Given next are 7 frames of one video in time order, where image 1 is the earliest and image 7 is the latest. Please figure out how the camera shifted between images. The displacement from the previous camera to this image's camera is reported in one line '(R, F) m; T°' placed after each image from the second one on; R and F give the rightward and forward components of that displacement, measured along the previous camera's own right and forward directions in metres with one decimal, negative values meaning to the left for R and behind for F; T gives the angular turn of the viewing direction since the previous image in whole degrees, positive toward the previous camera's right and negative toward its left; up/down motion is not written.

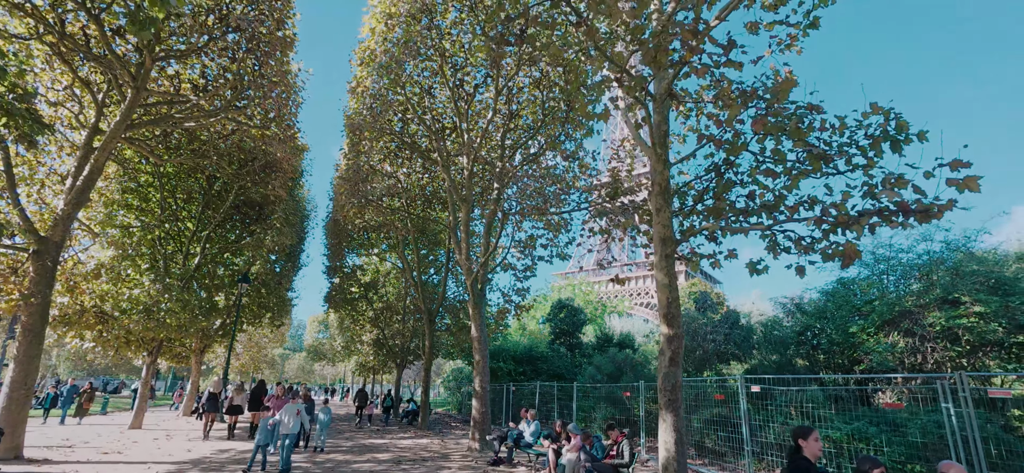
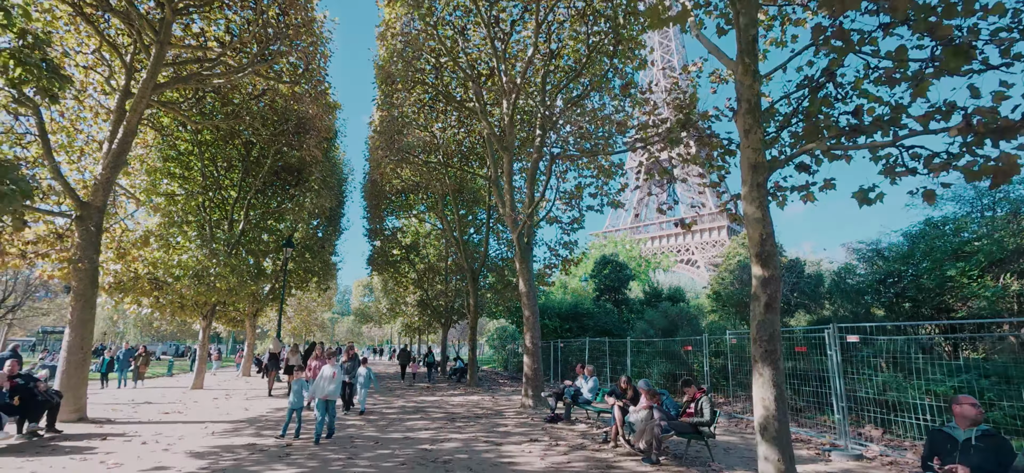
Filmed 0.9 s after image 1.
(-0.4, +0.9) m; -4°
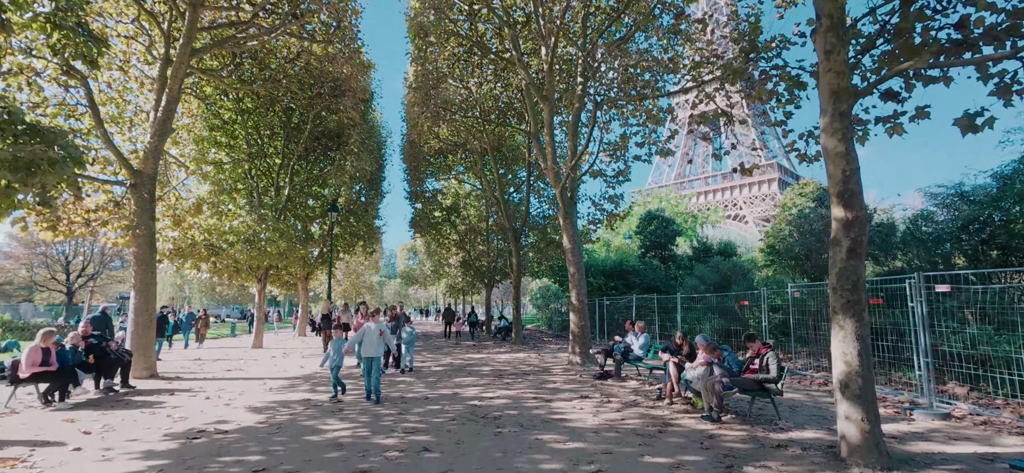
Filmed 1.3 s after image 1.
(-0.1, +0.4) m; -5°
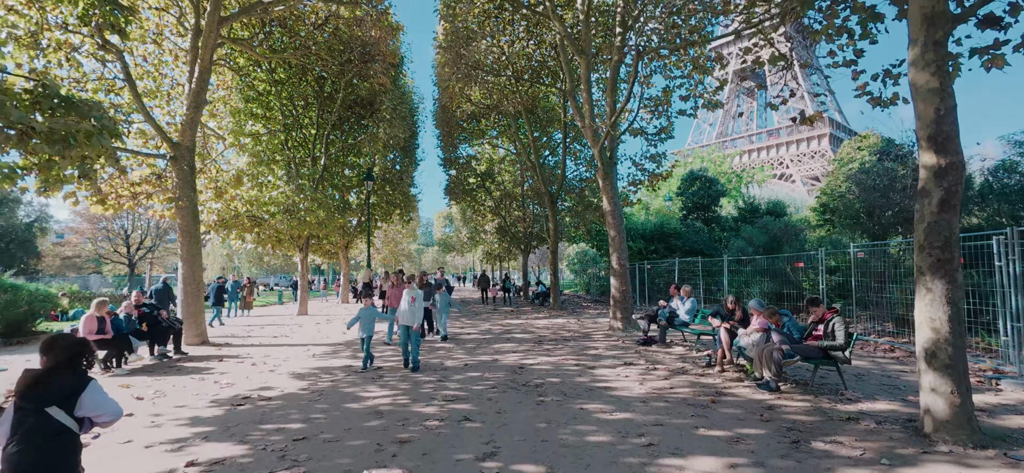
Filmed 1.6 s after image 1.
(-0.1, +0.4) m; -4°
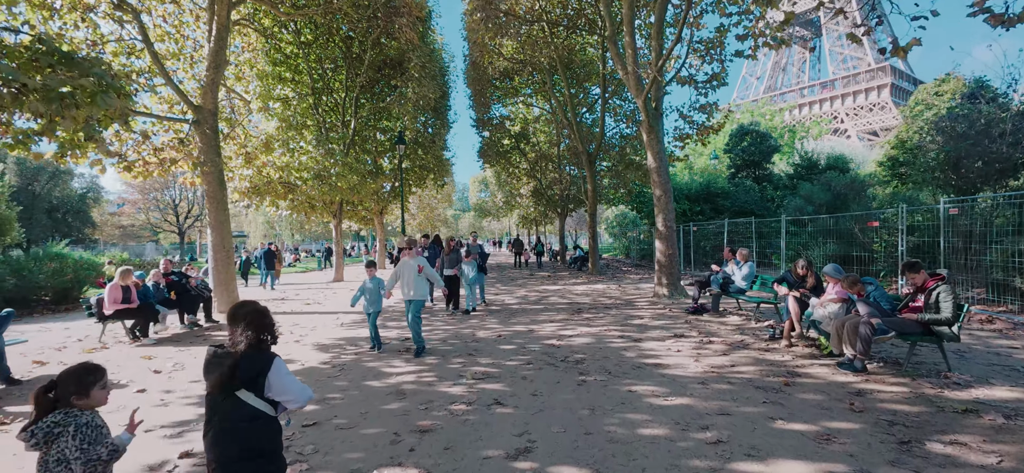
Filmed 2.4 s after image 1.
(0.0, +0.8) m; -4°
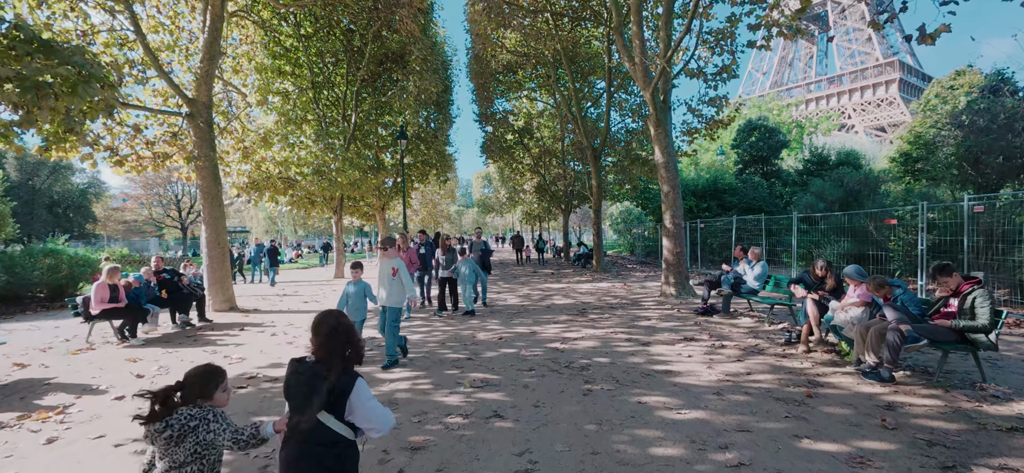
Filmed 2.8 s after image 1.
(0.0, +0.4) m; 0°
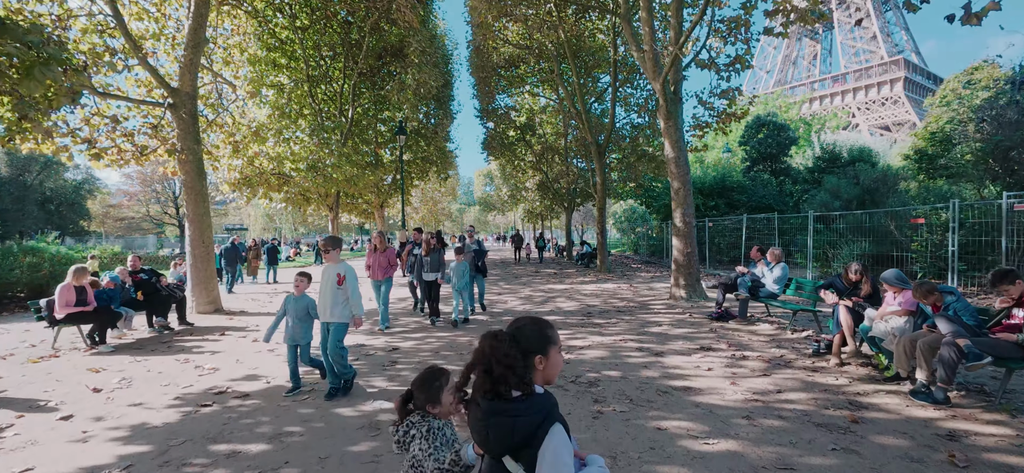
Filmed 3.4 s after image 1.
(0.0, +0.6) m; 0°
